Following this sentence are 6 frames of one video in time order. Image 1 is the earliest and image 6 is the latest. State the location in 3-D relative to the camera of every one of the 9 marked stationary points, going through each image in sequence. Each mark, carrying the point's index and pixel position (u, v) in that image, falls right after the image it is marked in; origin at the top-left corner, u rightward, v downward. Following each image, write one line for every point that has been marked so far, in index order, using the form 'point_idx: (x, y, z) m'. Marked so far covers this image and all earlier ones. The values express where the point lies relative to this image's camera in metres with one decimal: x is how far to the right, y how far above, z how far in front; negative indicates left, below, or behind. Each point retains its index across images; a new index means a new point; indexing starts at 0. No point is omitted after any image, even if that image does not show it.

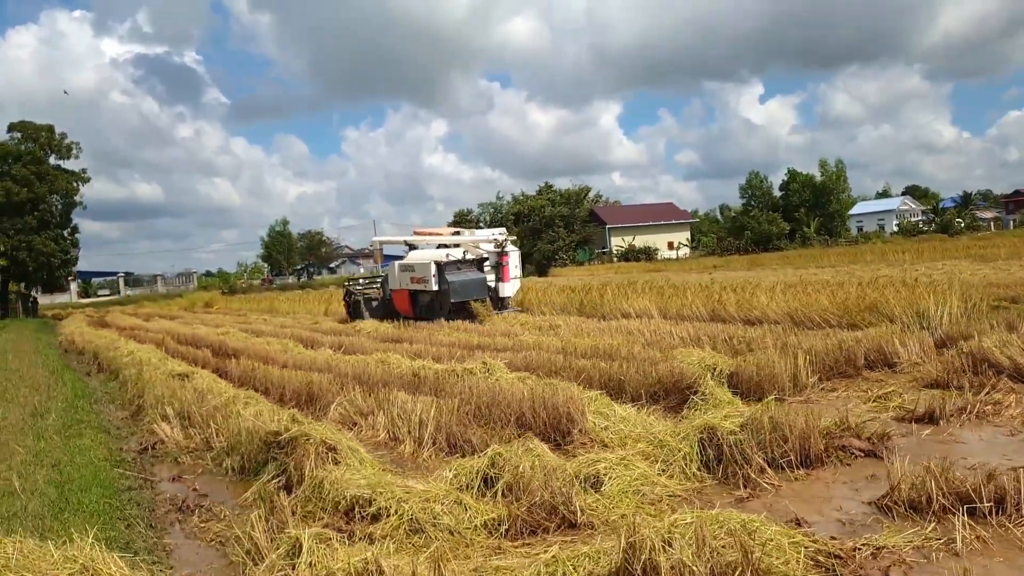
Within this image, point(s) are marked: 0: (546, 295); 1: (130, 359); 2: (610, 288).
0: (+0.7, -0.1, +17.8) m
1: (-6.1, -1.1, +13.1) m
2: (+2.0, +0.1, +16.7) m
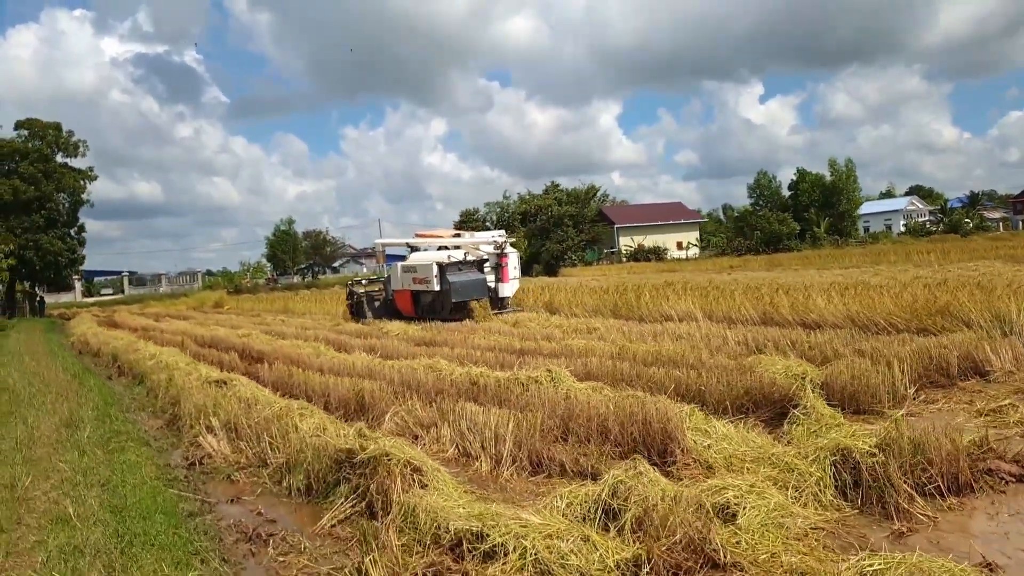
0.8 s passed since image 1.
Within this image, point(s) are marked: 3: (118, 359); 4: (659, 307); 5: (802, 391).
0: (+1.3, -0.2, +17.3) m
1: (-5.5, -1.1, +12.6) m
2: (+2.6, 0.0, +16.2) m
3: (-7.1, -1.3, +14.8) m
4: (+2.5, -0.3, +14.0) m
5: (+2.2, -0.8, +6.3) m
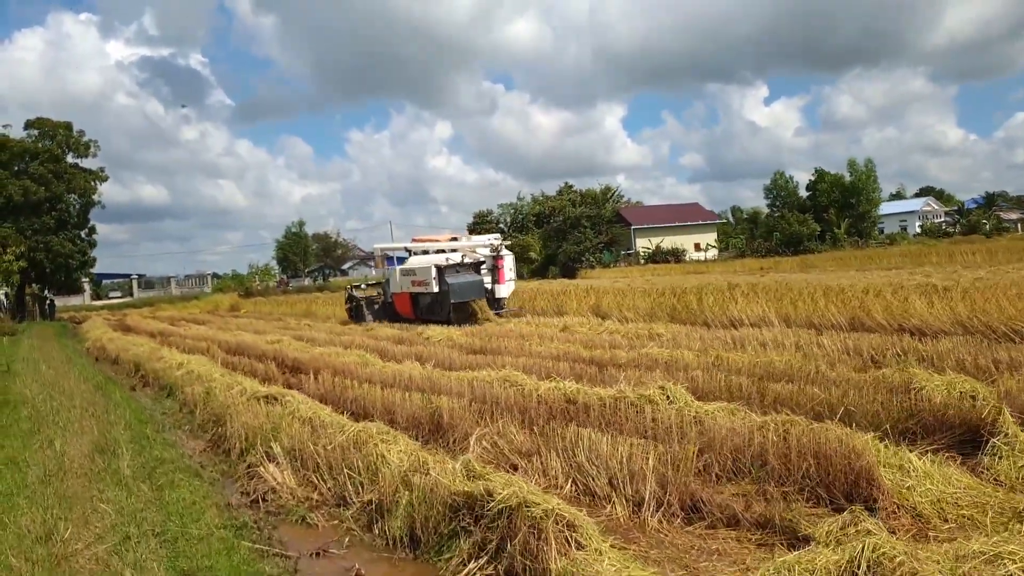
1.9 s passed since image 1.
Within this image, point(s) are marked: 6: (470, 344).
0: (+2.2, -0.2, +16.3) m
1: (-4.6, -1.2, +11.5) m
2: (+3.5, 0.0, +15.1) m
3: (-6.2, -1.3, +13.8) m
4: (+3.4, -0.4, +12.9) m
5: (+3.0, -0.8, +5.2) m
6: (-0.7, -0.9, +13.0) m
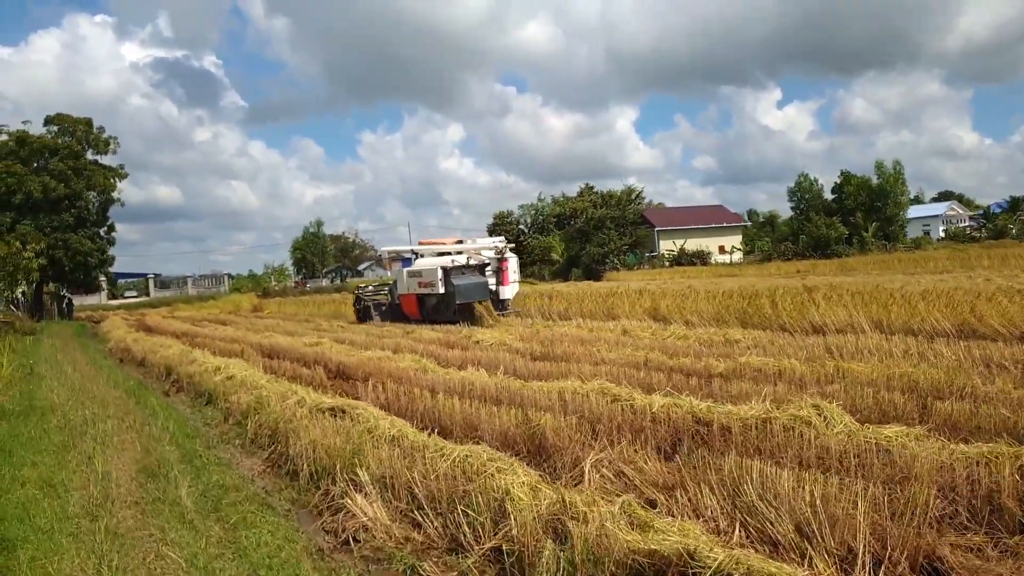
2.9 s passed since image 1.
0: (+3.2, -0.2, +15.3) m
1: (-3.7, -1.2, +10.6) m
2: (+4.4, -0.1, +14.1) m
3: (-5.3, -1.3, +12.9) m
4: (+4.3, -0.4, +11.9) m
5: (+3.8, -0.8, +4.2) m
6: (+0.2, -0.9, +12.0) m
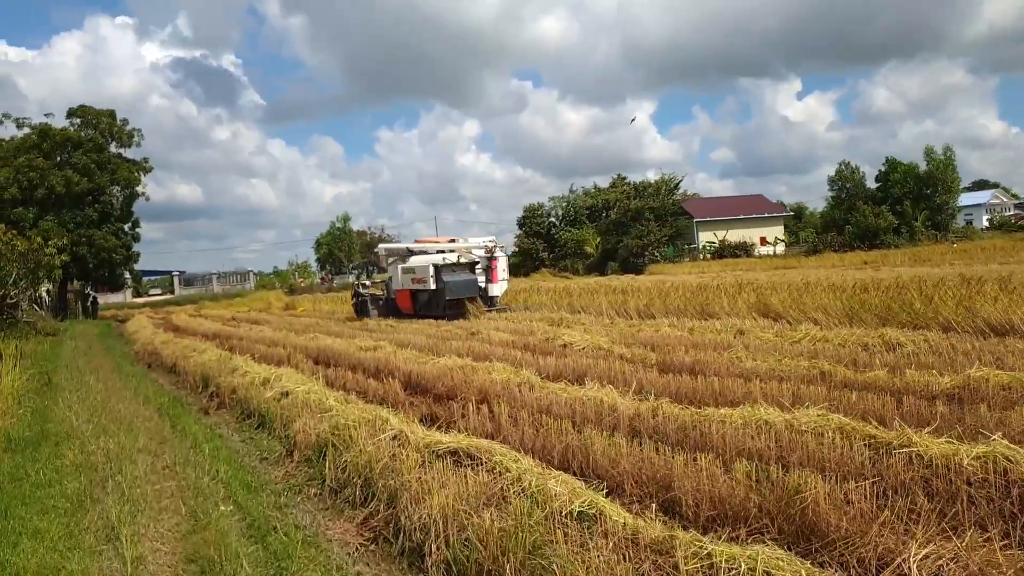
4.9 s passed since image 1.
0: (+4.5, -0.1, +13.1) m
1: (-2.5, -1.1, +8.6) m
2: (+5.8, +0.1, +11.9) m
3: (-4.0, -1.3, +10.9) m
4: (+5.6, -0.3, +9.7) m
5: (+4.9, -0.7, +2.0) m
6: (+1.5, -0.8, +9.9) m
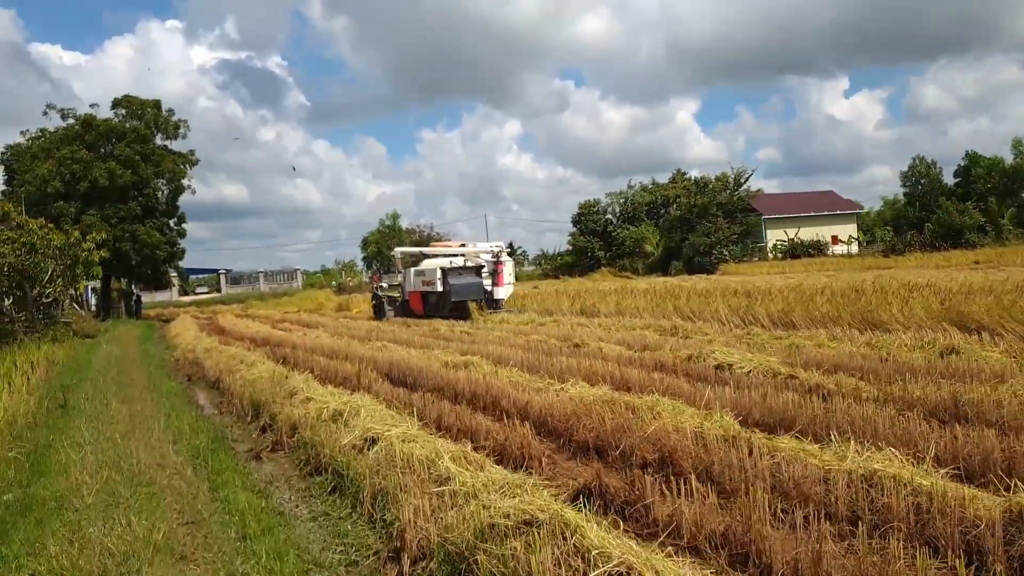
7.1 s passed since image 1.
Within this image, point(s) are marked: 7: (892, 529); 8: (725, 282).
0: (+6.1, -0.2, +10.1) m
1: (-1.1, -1.1, +6.0) m
2: (+7.3, 0.0, +8.9) m
3: (-2.5, -1.3, +8.4) m
4: (+7.0, -0.4, +6.7) m
5: (+5.9, -0.8, -0.9) m
6: (+2.9, -0.9, +7.1) m
7: (+1.8, -1.0, +3.7) m
8: (+4.6, +0.1, +17.6) m
